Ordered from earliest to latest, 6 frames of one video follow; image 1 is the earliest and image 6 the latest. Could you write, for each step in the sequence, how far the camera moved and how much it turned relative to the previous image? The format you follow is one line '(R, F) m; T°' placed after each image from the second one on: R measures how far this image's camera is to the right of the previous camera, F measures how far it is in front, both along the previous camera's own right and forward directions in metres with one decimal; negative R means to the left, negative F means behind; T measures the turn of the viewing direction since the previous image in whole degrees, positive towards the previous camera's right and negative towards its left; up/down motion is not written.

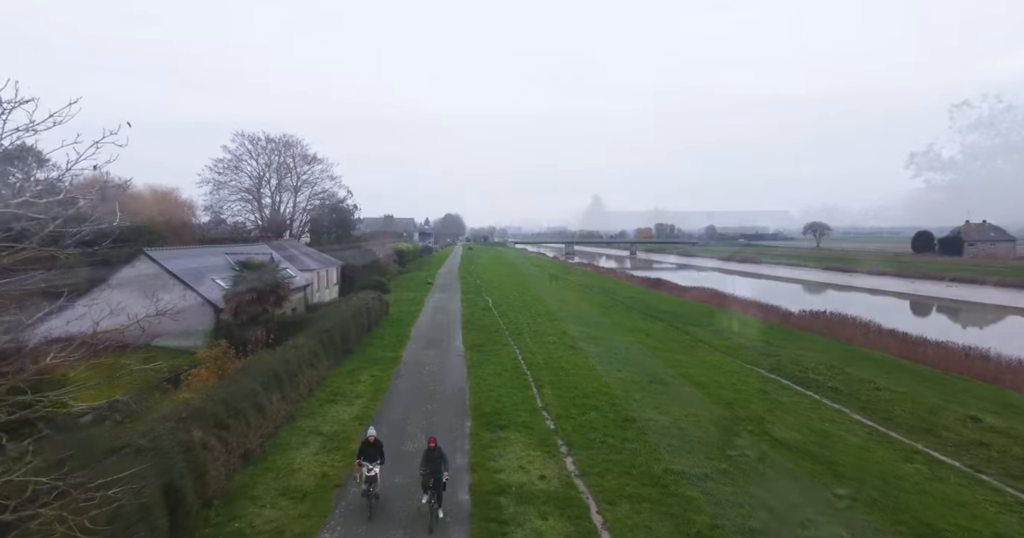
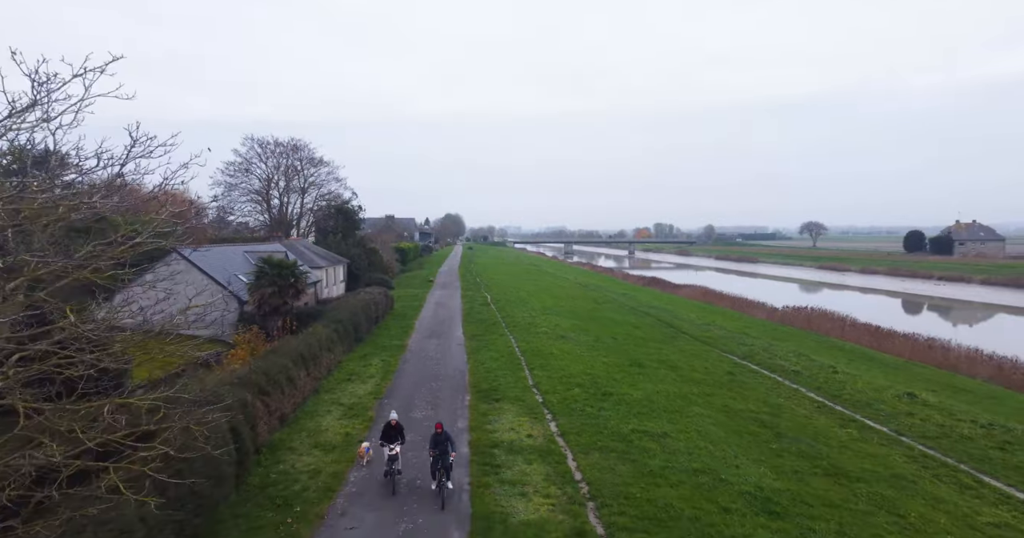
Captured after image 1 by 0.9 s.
(+0.2, -2.5) m; 0°
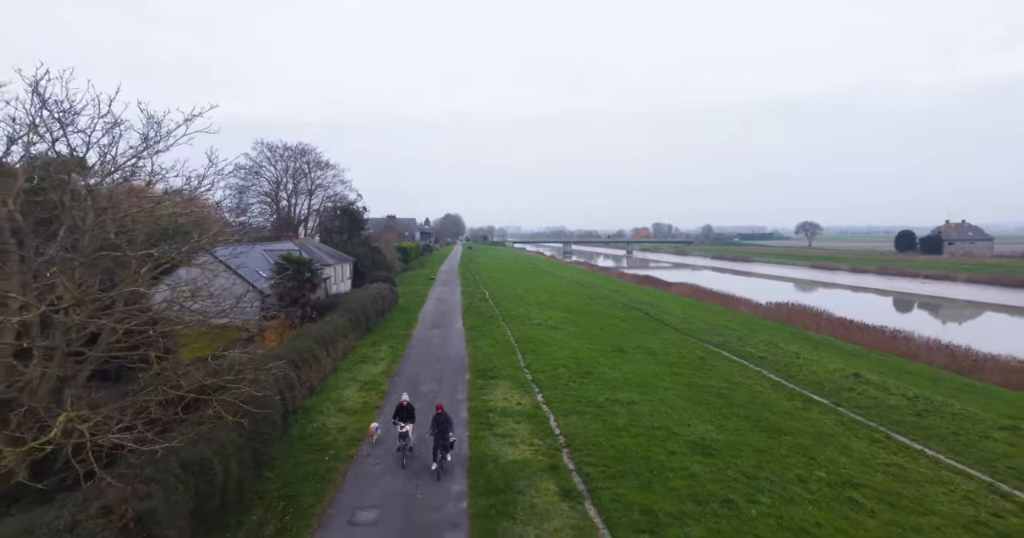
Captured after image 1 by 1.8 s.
(+0.2, -2.8) m; 0°
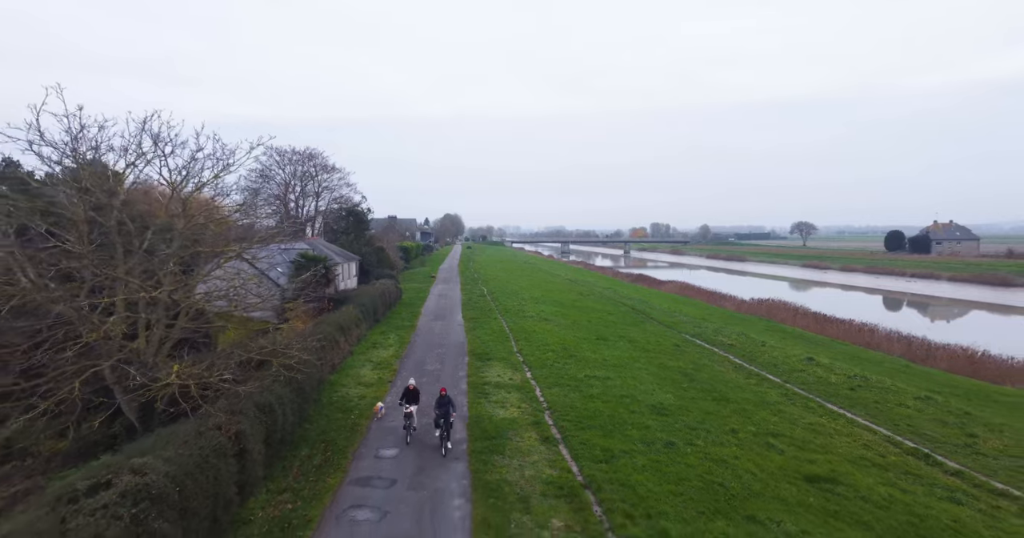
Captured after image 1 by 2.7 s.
(+0.2, -3.1) m; 0°
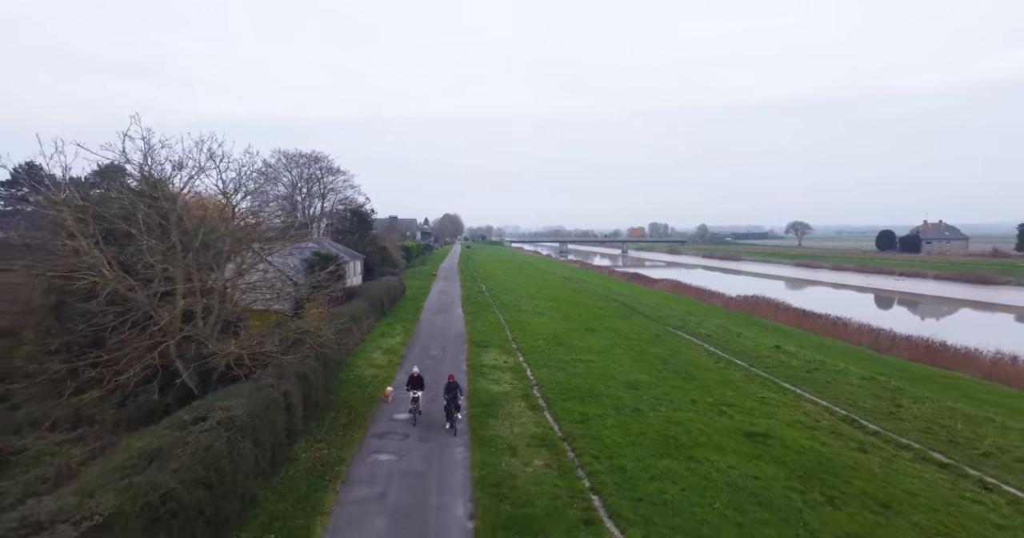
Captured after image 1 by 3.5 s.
(+0.2, -2.7) m; 0°
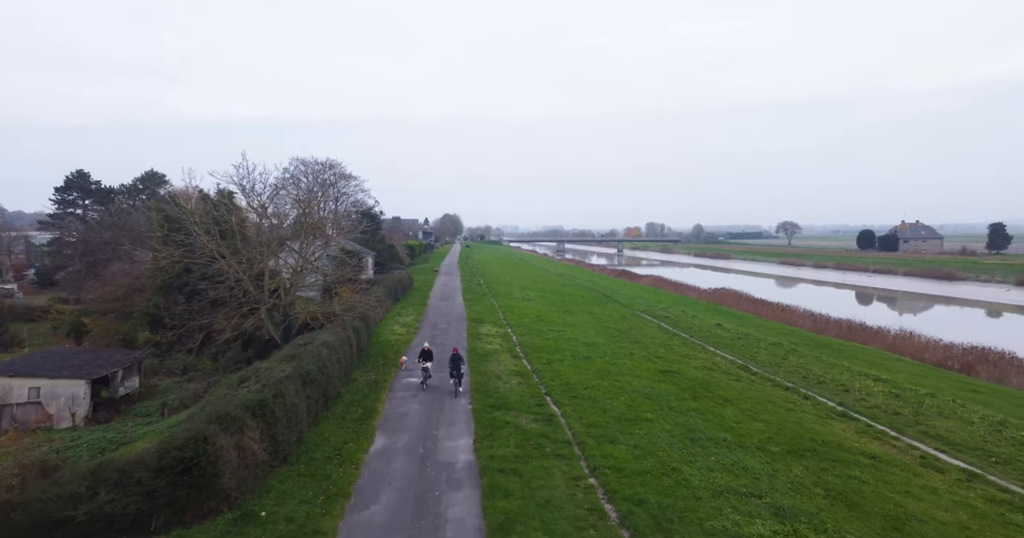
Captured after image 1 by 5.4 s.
(+0.5, -6.8) m; 0°
